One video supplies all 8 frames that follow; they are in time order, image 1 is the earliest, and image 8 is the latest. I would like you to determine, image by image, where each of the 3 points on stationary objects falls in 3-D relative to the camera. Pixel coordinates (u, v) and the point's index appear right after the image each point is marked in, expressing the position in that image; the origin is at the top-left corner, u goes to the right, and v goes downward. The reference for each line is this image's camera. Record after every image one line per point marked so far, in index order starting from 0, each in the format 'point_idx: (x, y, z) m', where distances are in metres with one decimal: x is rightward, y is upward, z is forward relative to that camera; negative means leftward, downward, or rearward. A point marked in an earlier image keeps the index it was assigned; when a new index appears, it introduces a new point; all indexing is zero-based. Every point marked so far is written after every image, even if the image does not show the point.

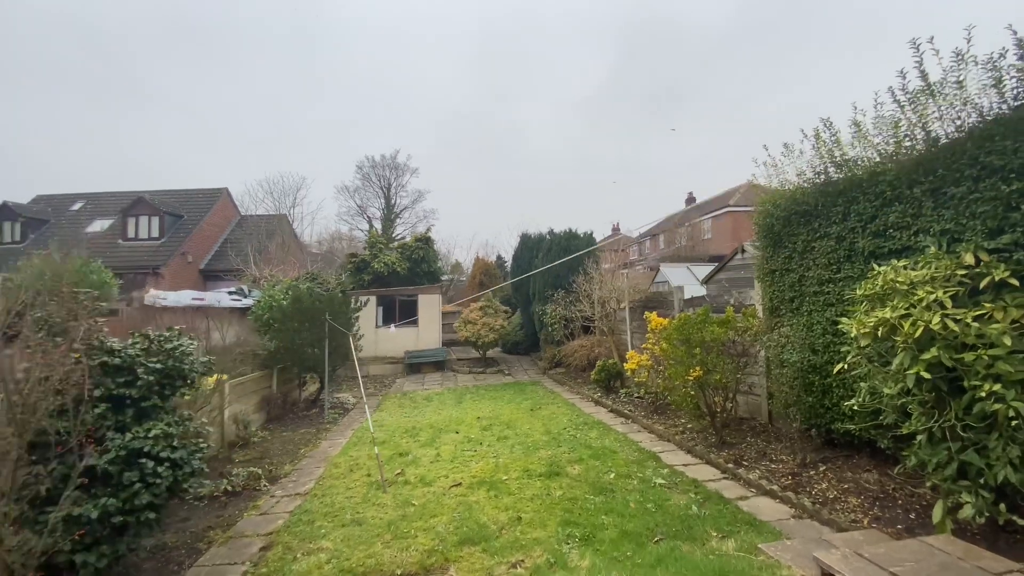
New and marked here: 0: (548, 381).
0: (+1.0, -2.5, +12.7) m
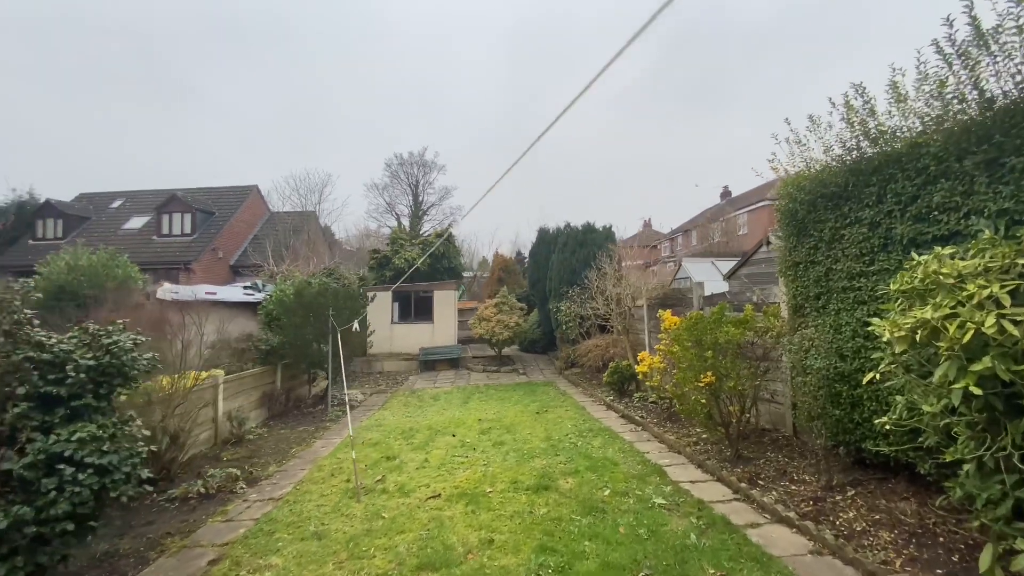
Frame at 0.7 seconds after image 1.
0: (+1.3, -2.4, +12.1) m
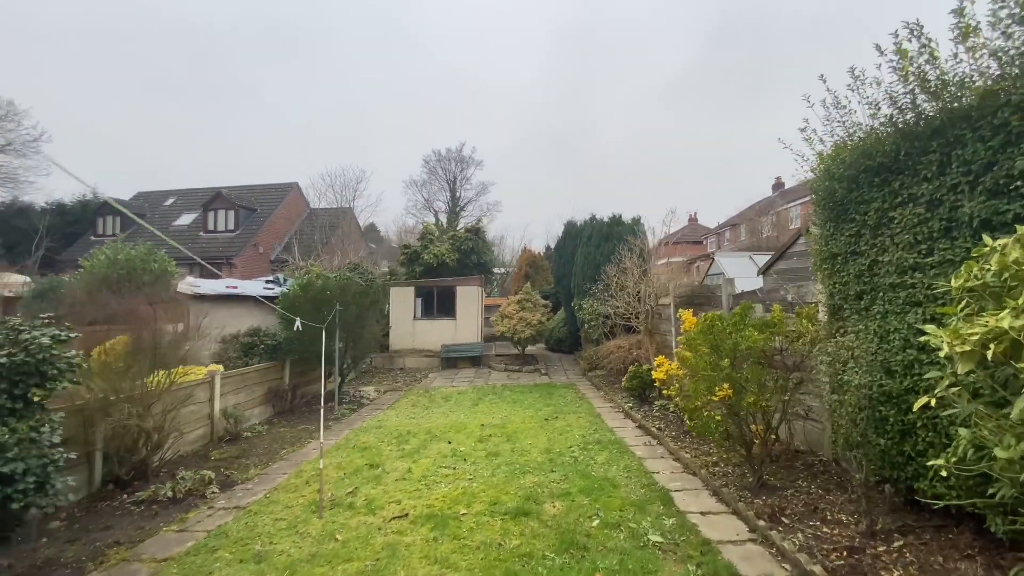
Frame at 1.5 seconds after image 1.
0: (+1.7, -2.3, +11.4) m
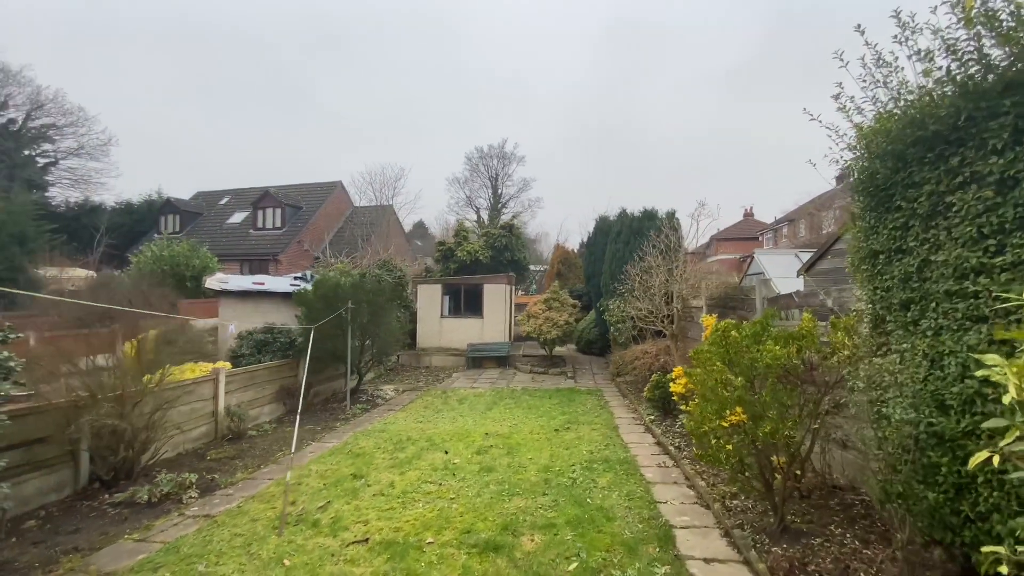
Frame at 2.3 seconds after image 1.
0: (+2.1, -2.3, +10.6) m
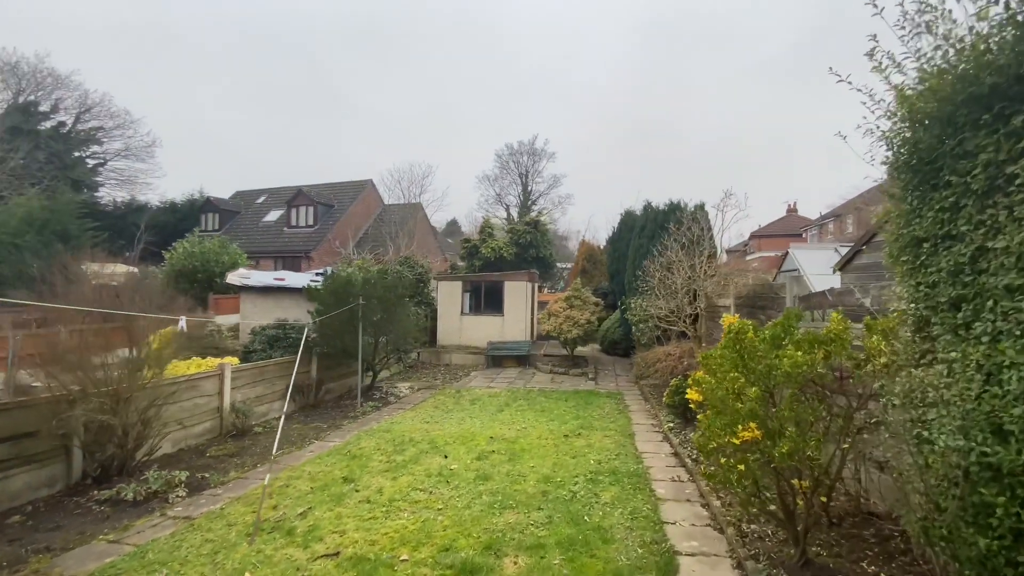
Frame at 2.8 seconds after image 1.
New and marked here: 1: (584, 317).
0: (+2.5, -2.2, +10.1) m
1: (+2.0, -0.8, +13.0) m
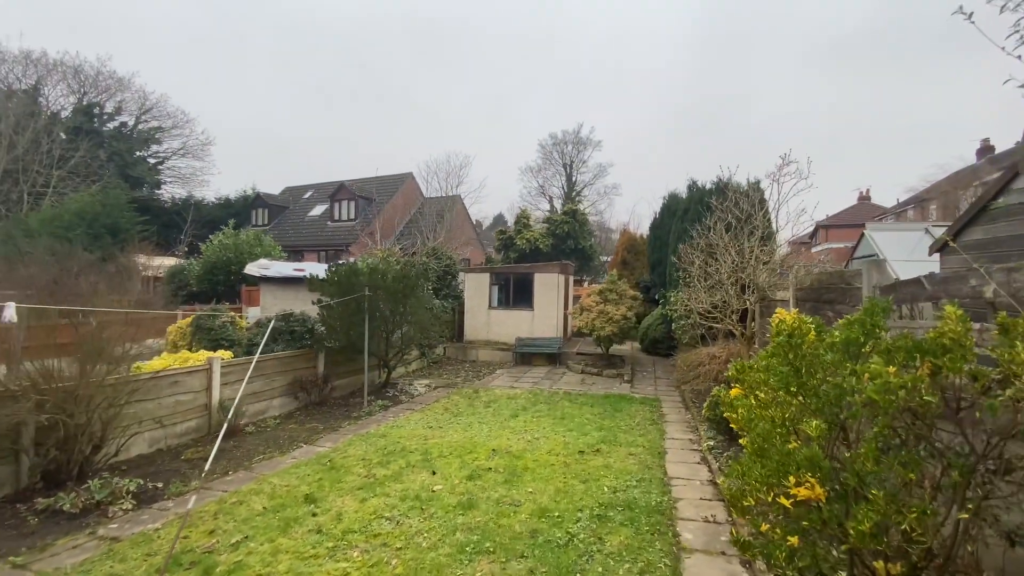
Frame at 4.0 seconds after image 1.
0: (+2.8, -2.1, +8.8) m
1: (+2.7, -0.6, +11.8) m
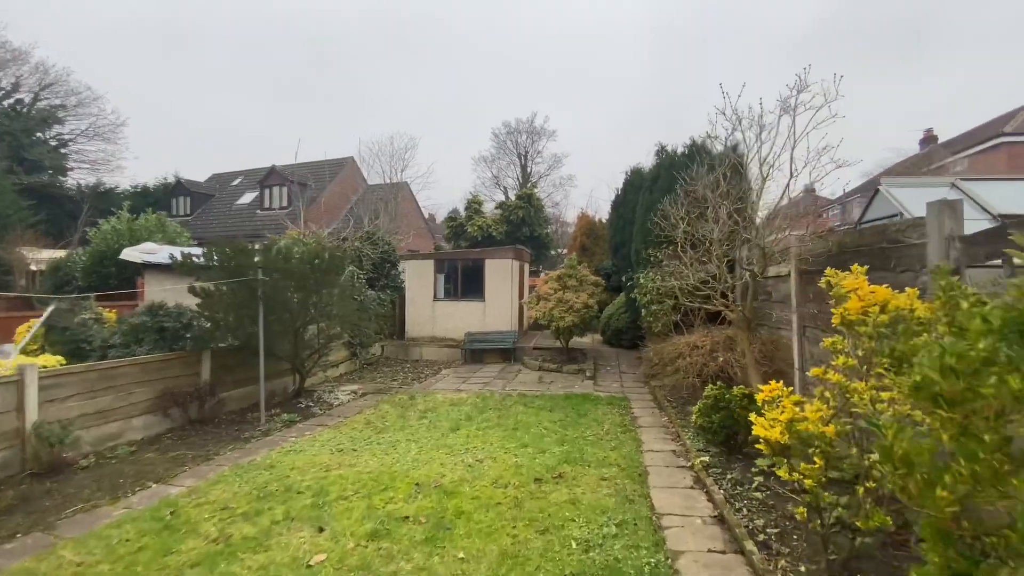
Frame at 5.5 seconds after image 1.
0: (+2.0, -1.8, +7.4) m
1: (+1.5, -0.3, +10.4) m
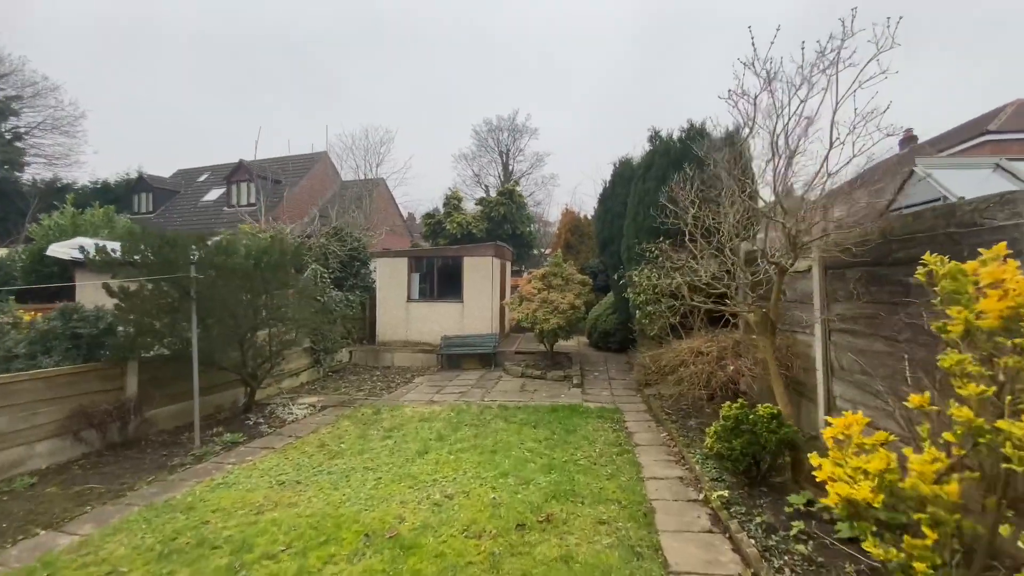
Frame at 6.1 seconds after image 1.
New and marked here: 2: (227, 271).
0: (+1.7, -1.7, +6.6) m
1: (+1.1, -0.3, +9.5) m
2: (-3.7, +0.2, +6.4) m
